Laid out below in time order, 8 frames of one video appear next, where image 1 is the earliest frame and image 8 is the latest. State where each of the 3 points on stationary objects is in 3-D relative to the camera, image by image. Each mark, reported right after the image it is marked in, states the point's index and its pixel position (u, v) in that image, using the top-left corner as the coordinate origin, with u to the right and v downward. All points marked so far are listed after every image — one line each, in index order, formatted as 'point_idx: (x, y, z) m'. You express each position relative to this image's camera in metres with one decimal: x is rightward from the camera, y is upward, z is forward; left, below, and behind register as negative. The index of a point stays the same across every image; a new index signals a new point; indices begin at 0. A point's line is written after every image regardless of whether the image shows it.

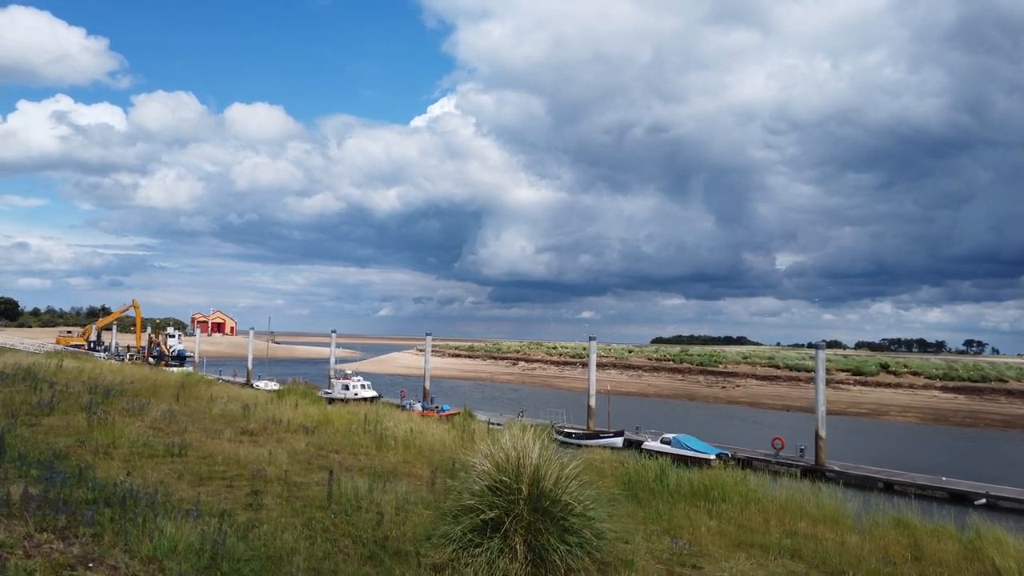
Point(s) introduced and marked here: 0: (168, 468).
0: (-4.4, -2.3, +8.8) m
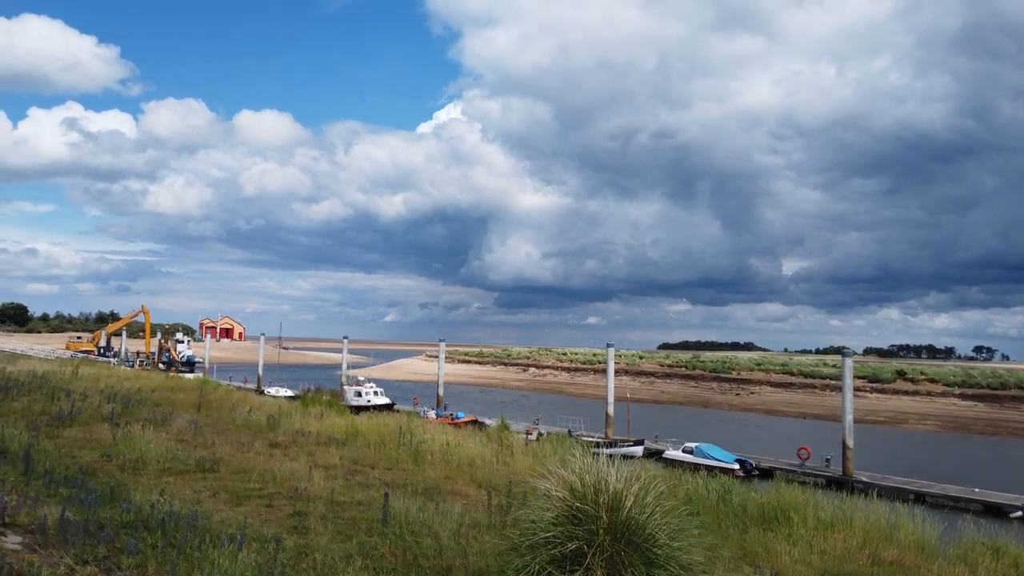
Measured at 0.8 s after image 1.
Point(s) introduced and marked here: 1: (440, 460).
0: (-3.8, -2.4, +8.3) m
1: (-1.1, -2.7, +10.6) m
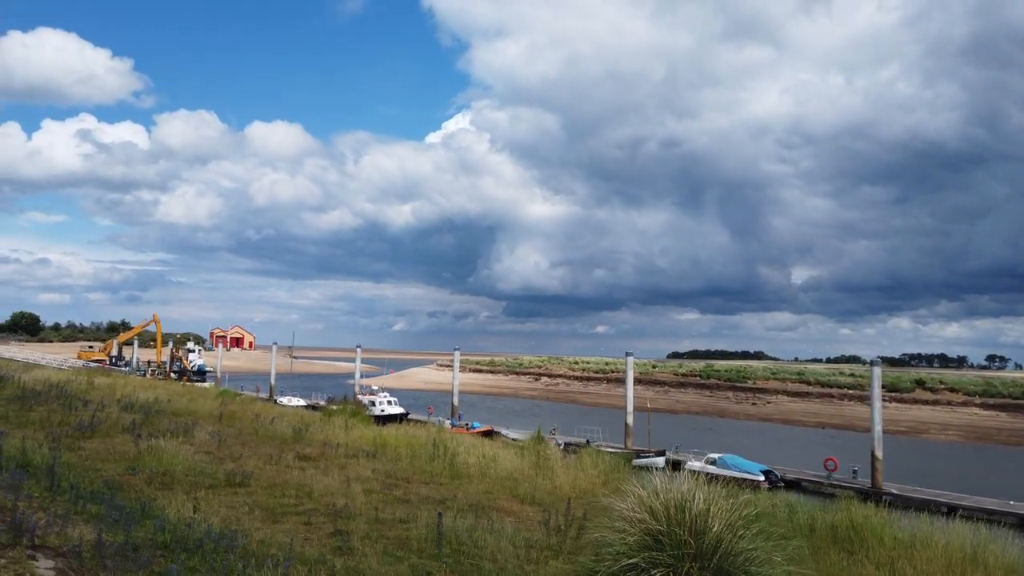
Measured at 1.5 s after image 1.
0: (-3.2, -2.5, +7.9) m
1: (-0.5, -2.8, +10.1) m
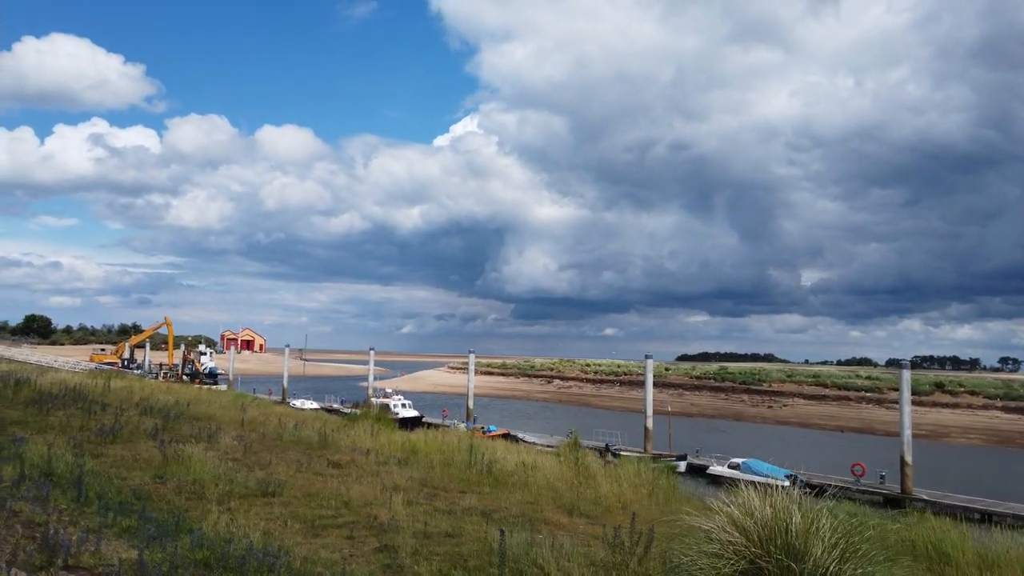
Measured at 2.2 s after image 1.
0: (-2.6, -2.5, +7.5) m
1: (+0.1, -2.8, +9.7) m
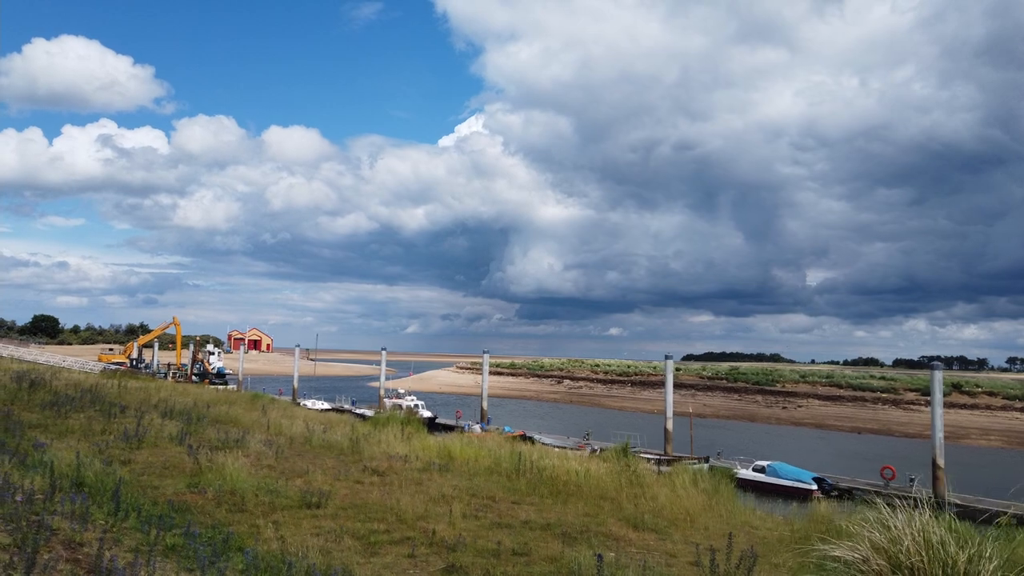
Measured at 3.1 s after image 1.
0: (-1.9, -2.5, +6.9) m
1: (+0.9, -2.8, +9.1) m
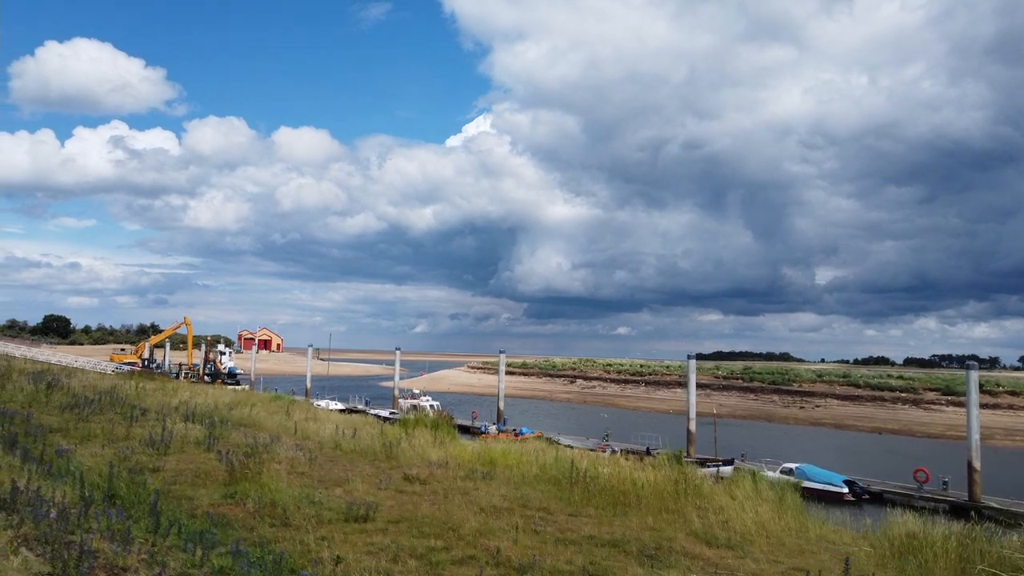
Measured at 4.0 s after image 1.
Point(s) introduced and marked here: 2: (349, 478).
0: (-1.3, -2.4, +6.4) m
1: (+1.5, -2.7, +8.6) m
2: (-2.3, -2.7, +9.8) m
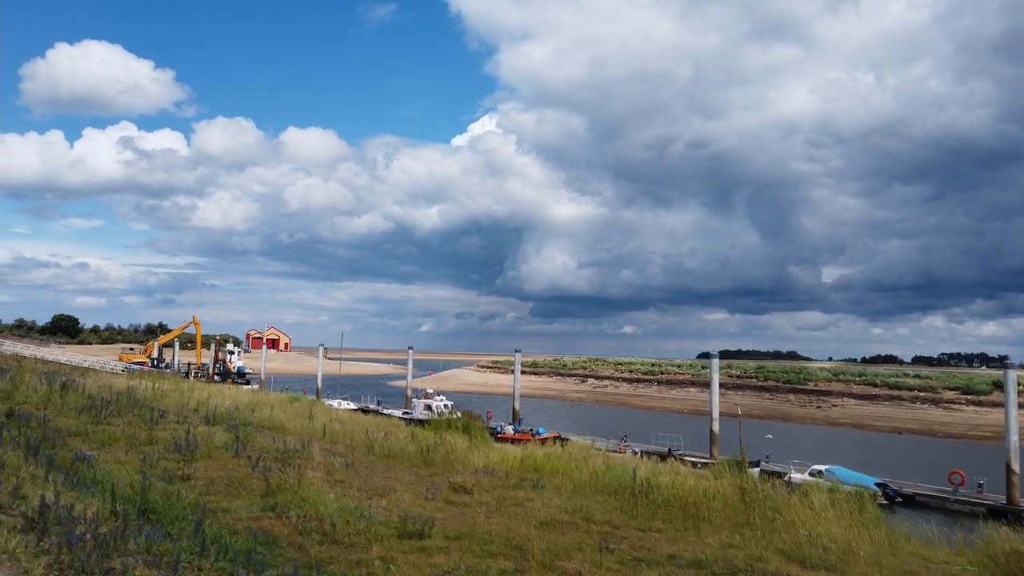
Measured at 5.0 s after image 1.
0: (-0.6, -2.4, +5.7) m
1: (+2.3, -2.7, +7.9) m
2: (-1.6, -2.7, +9.1) m
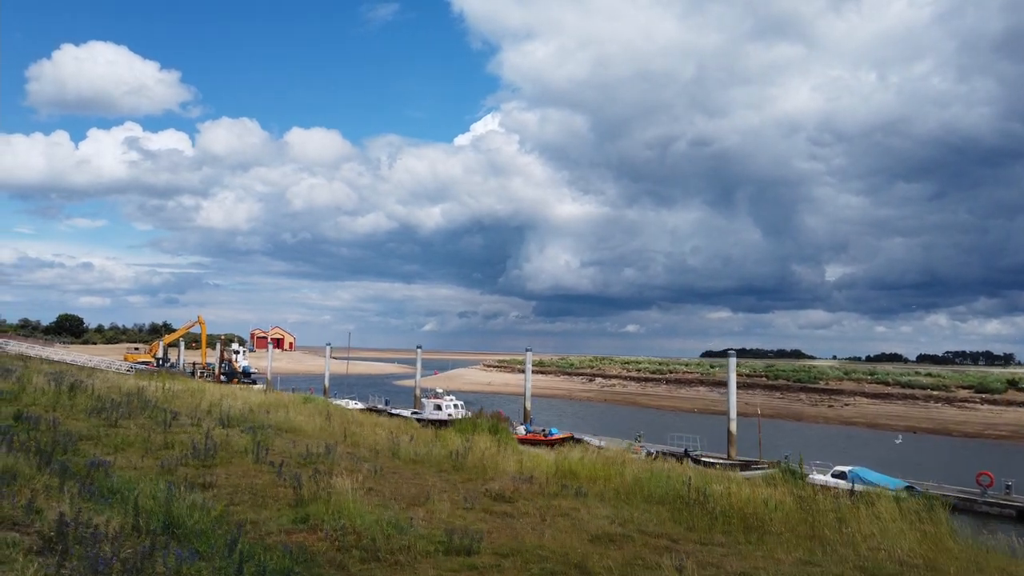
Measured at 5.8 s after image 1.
0: (-0.1, -2.3, +5.2) m
1: (+2.8, -2.6, +7.3) m
2: (-1.1, -2.6, +8.6) m
